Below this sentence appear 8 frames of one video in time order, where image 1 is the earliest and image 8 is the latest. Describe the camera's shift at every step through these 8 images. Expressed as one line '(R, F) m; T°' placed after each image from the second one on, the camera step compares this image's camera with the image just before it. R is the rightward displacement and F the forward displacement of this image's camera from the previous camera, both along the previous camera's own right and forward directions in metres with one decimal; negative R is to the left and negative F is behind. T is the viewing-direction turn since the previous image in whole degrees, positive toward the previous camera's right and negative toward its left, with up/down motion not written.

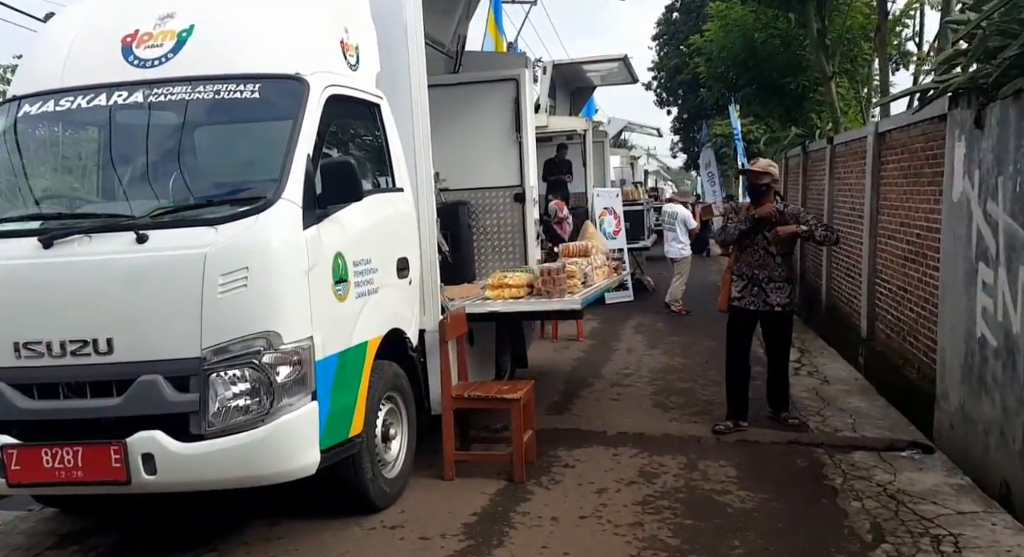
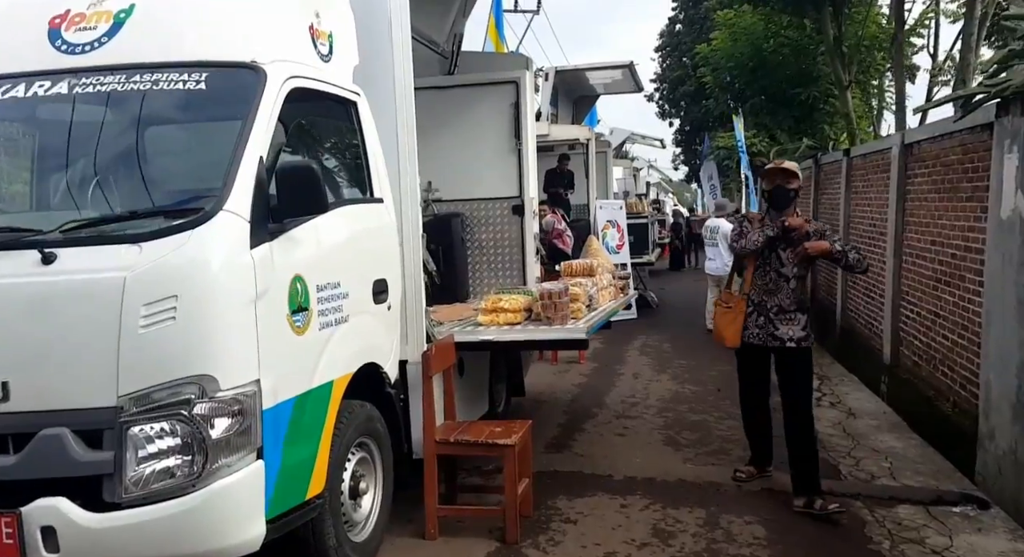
(0.0, +0.7) m; 0°
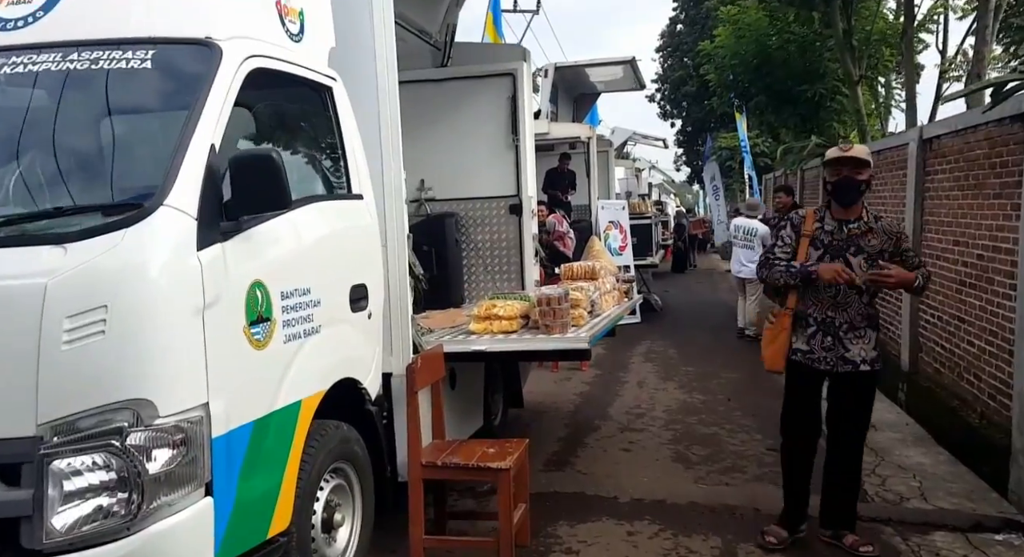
(0.0, +0.4) m; 0°
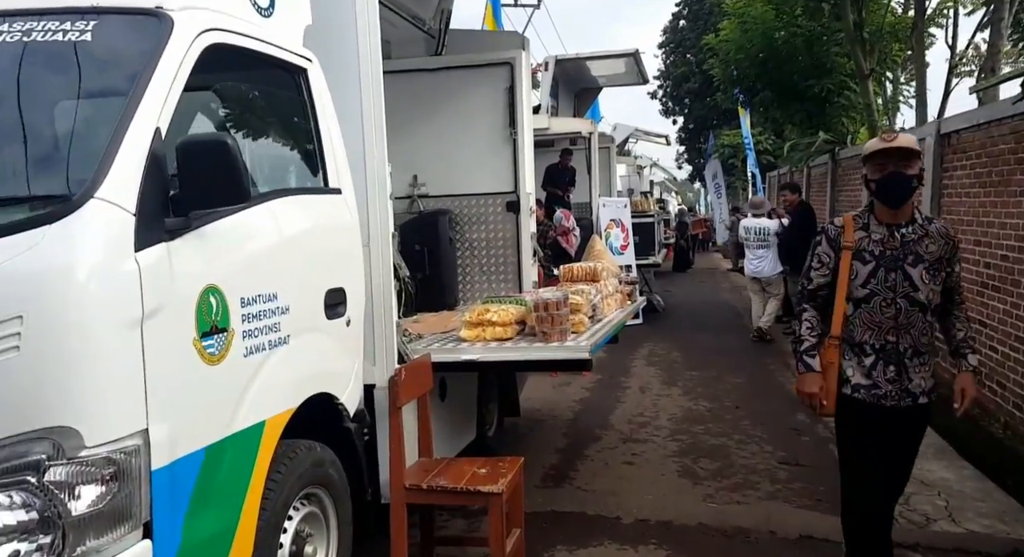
(0.0, +0.4) m; 0°
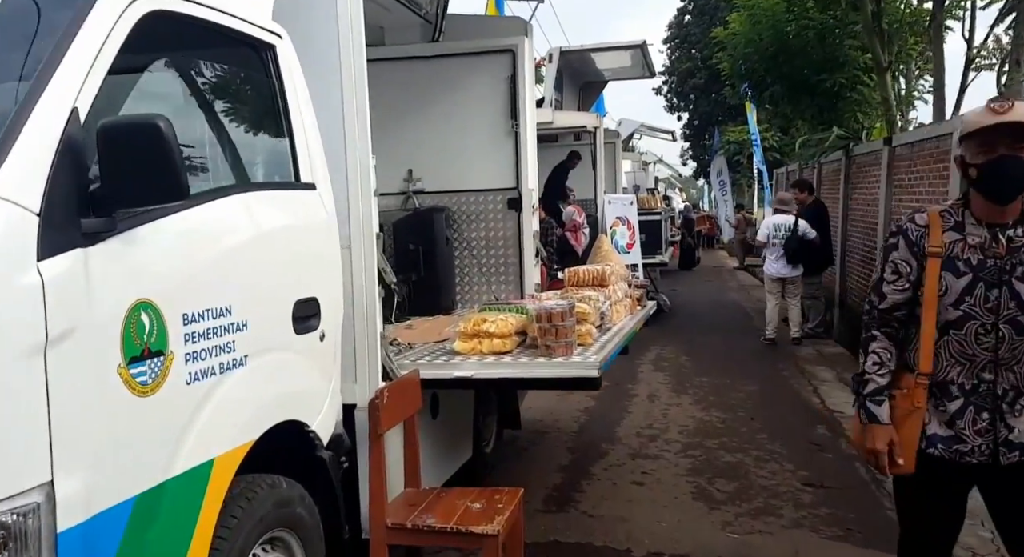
(0.0, +0.5) m; 0°
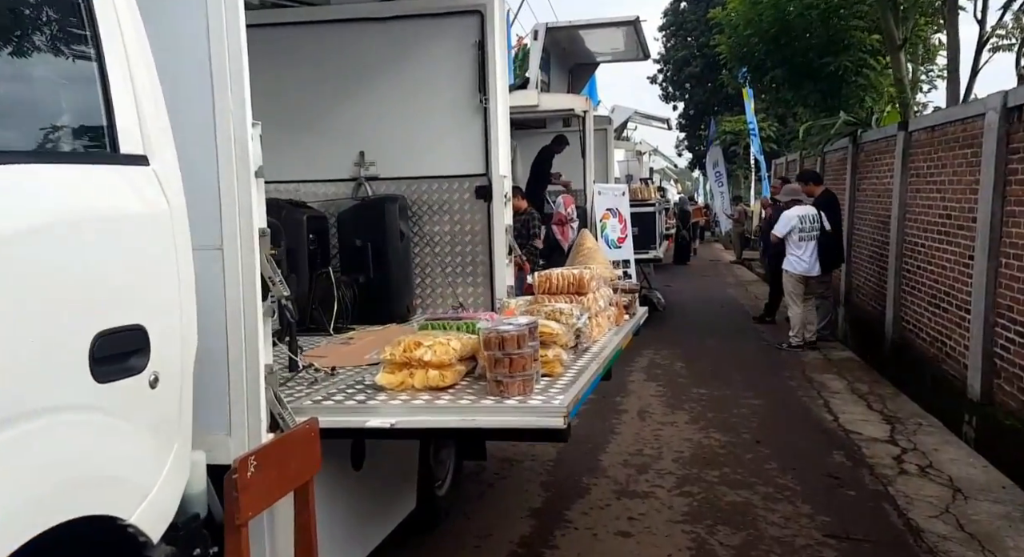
(+0.2, +1.0) m; 0°
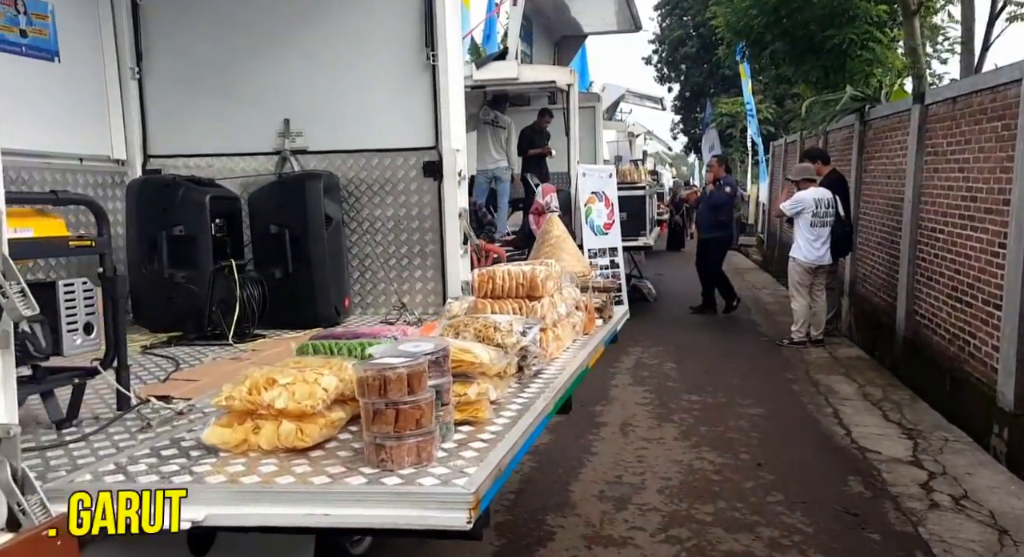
(+0.2, +1.0) m; 0°
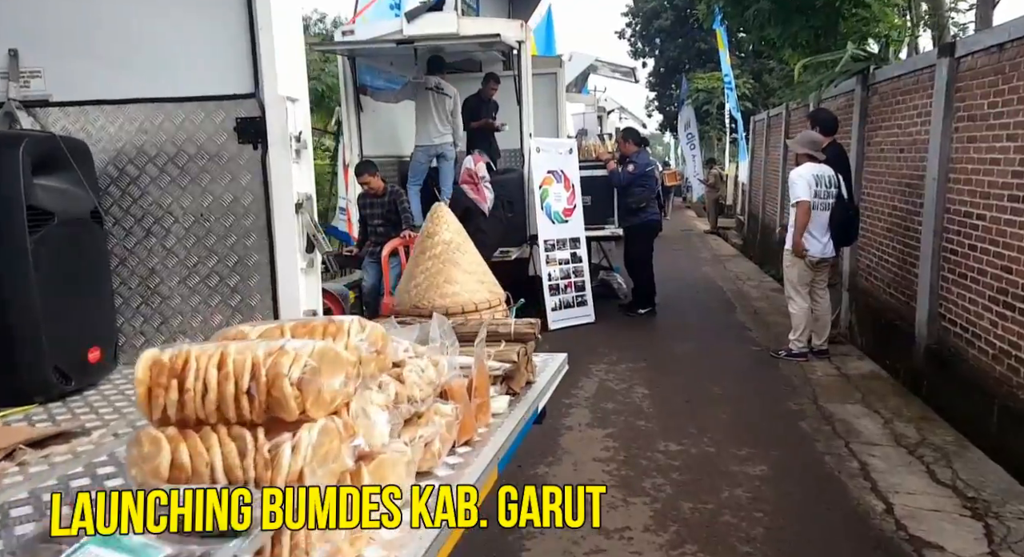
(+0.4, +1.8) m; +2°
